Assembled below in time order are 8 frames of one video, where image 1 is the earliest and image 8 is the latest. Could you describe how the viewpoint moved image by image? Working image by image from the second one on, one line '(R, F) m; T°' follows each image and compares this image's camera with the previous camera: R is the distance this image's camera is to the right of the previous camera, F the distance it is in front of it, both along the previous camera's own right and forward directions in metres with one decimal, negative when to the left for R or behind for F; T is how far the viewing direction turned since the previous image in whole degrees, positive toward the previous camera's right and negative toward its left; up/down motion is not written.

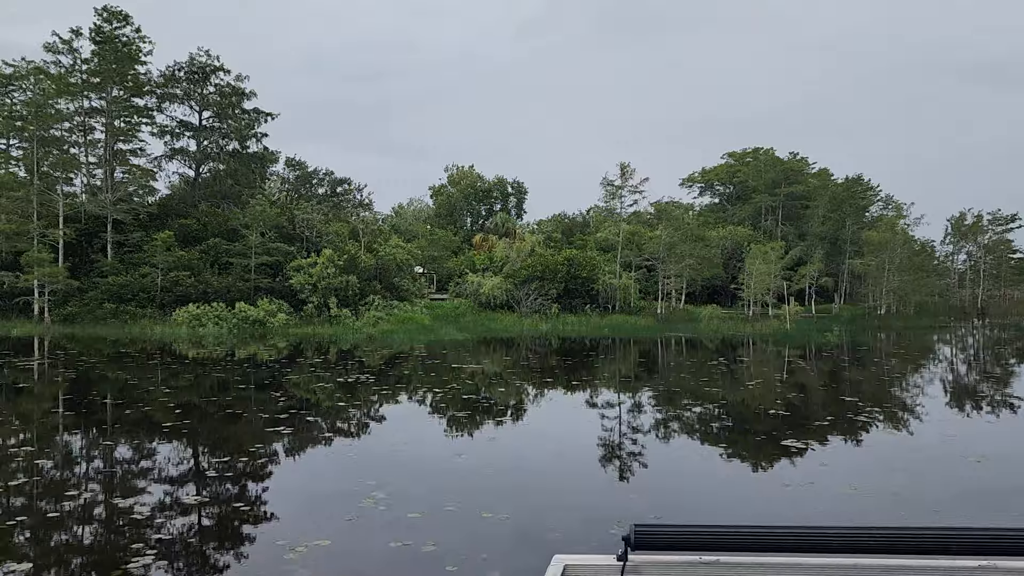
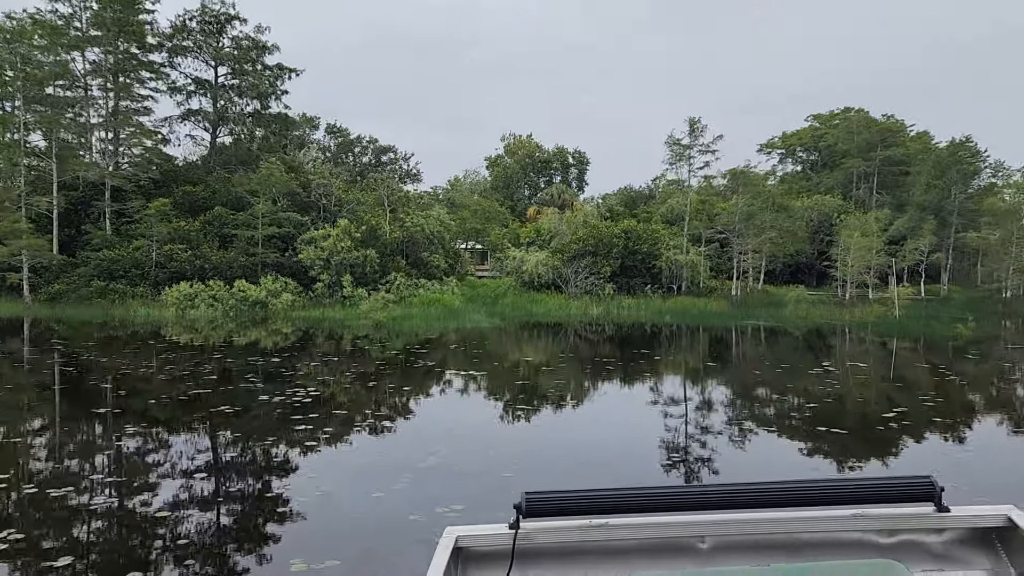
(+0.4, +2.8) m; -5°
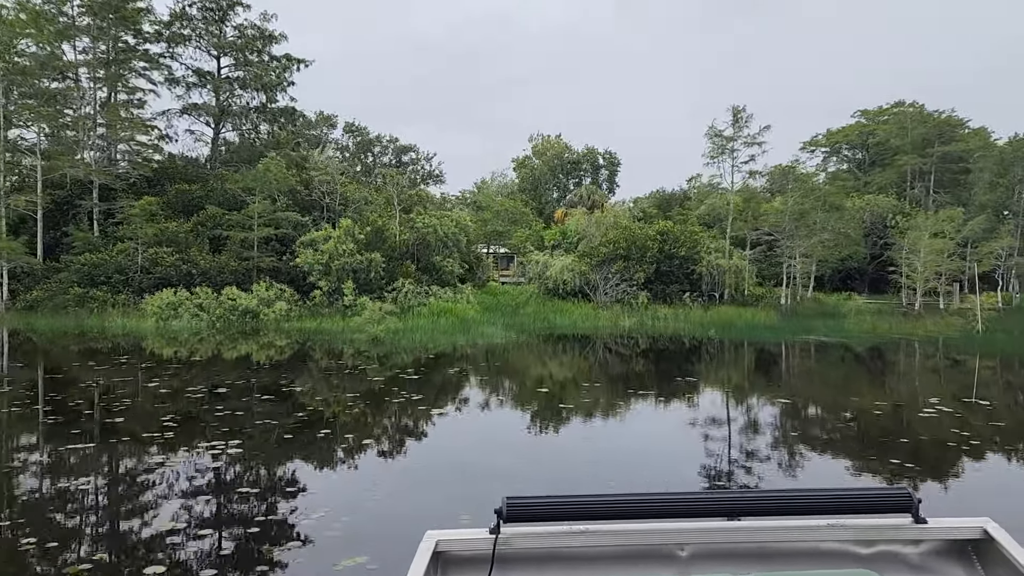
(+0.2, +1.7) m; -2°
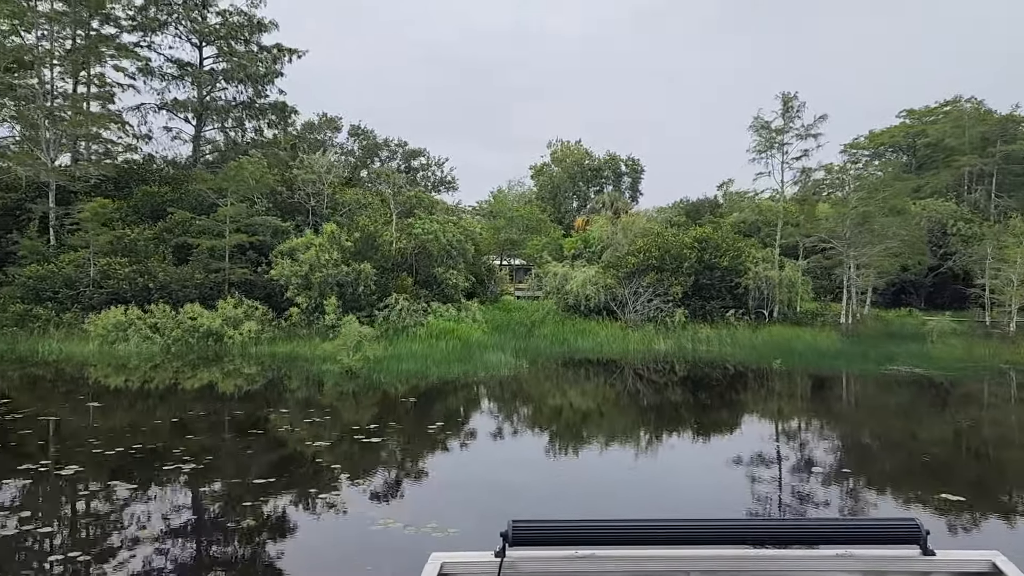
(+0.1, +2.2) m; -1°
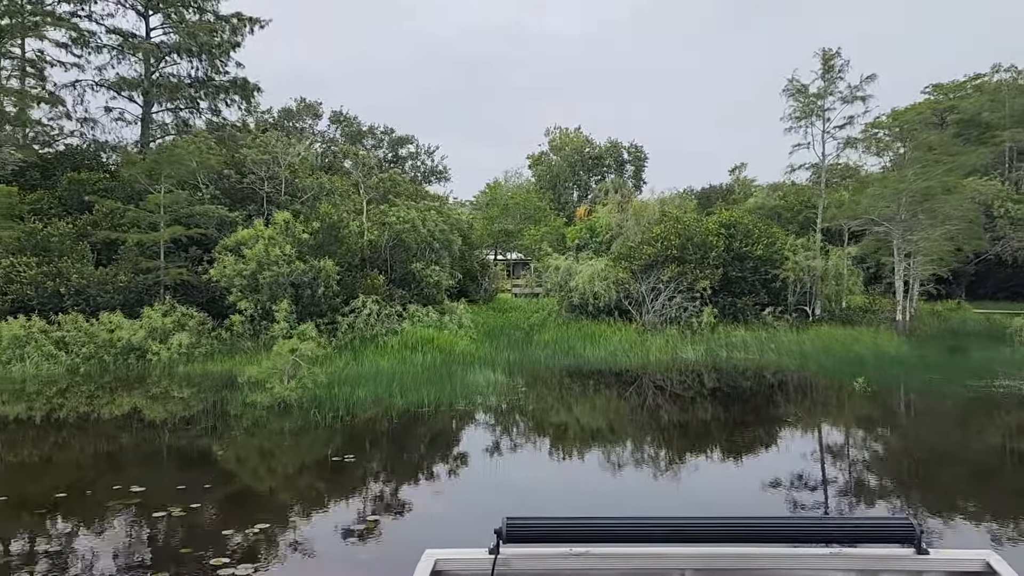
(+0.1, +2.1) m; 0°
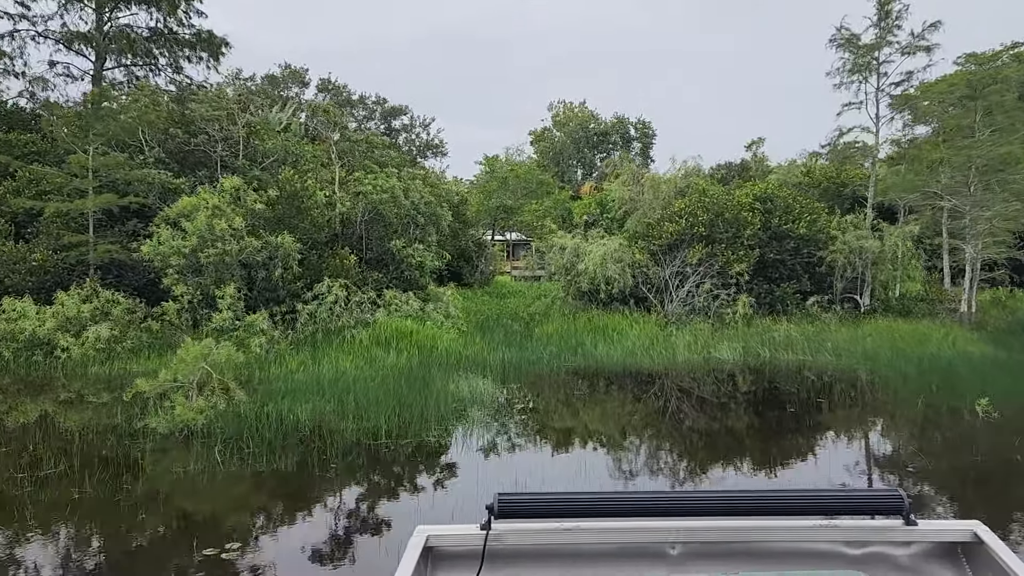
(0.0, +1.7) m; 0°
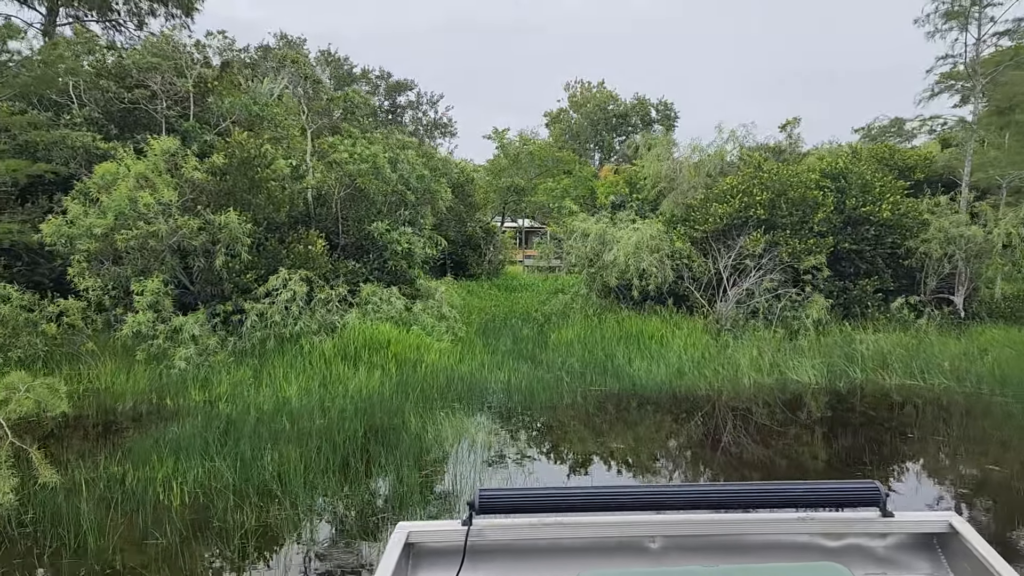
(0.0, +1.8) m; -1°
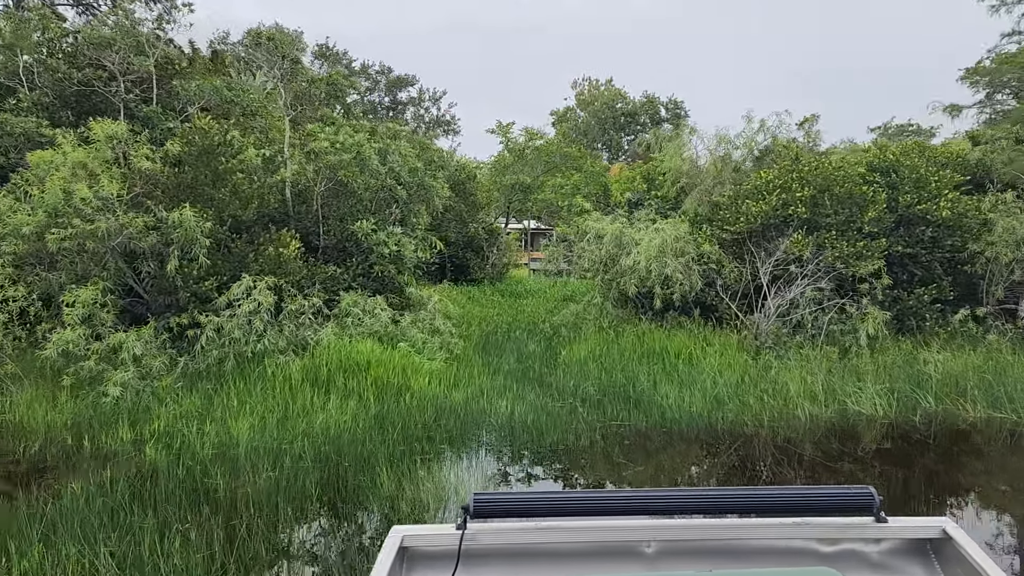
(0.0, +0.9) m; 0°
